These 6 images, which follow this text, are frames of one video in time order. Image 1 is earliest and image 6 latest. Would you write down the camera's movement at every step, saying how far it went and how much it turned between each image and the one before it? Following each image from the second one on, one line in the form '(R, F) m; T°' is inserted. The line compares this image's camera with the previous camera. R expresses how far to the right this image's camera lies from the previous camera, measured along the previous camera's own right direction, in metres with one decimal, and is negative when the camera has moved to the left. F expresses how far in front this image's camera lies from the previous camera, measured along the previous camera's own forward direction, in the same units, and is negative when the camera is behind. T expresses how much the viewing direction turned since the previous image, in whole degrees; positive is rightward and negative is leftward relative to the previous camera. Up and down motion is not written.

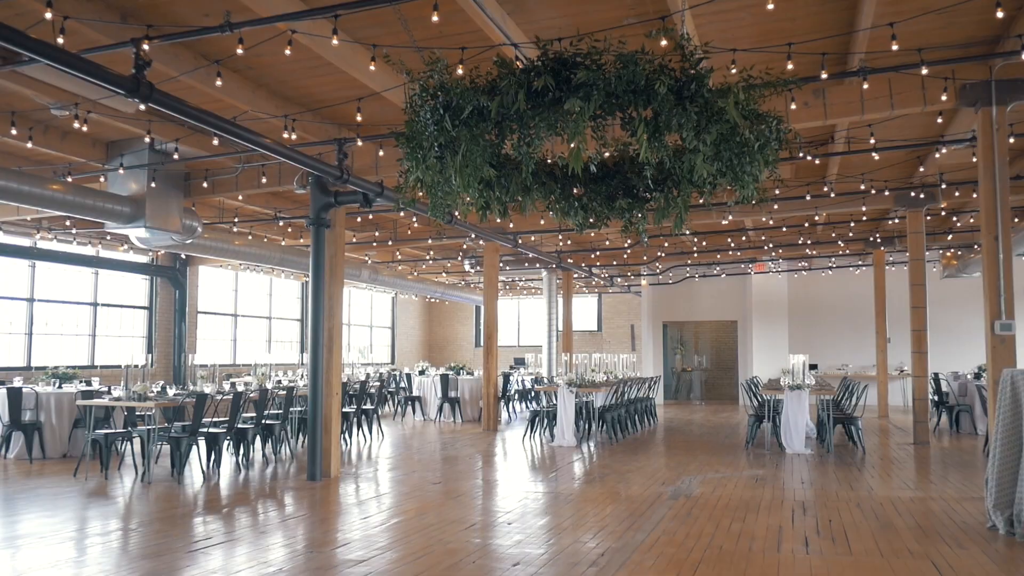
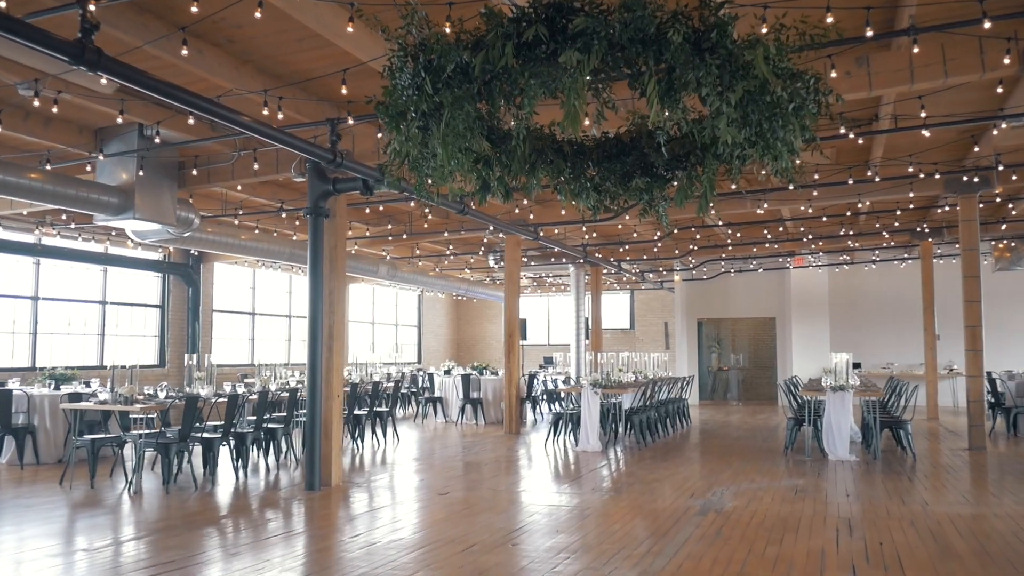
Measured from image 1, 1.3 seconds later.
(+0.2, +0.7) m; -2°
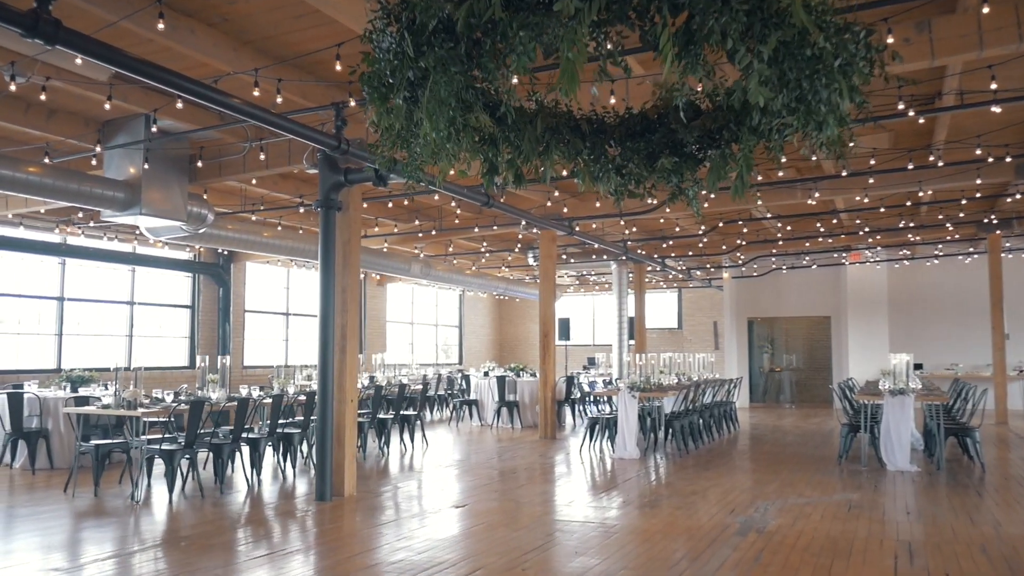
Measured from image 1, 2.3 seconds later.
(+0.2, +0.6) m; -3°
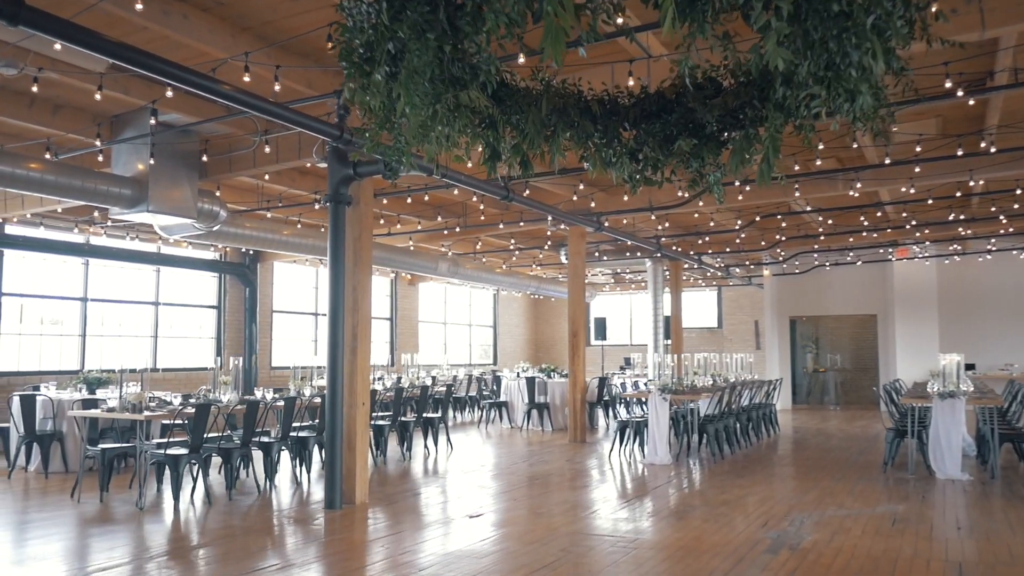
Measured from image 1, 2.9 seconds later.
(+0.2, +0.4) m; -3°
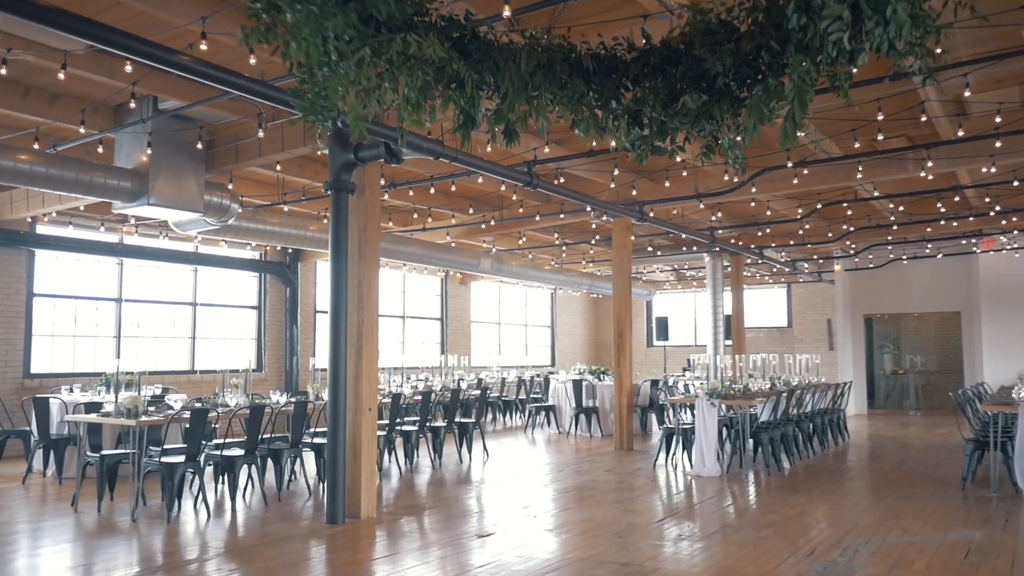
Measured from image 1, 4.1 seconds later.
(+0.4, +0.7) m; -5°
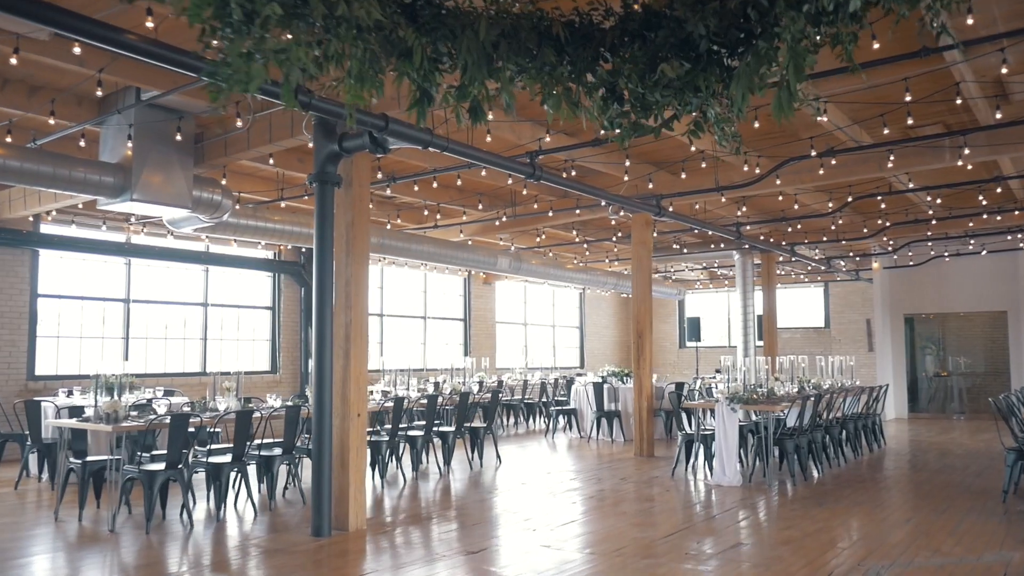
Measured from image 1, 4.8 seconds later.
(+0.3, +0.4) m; -3°
